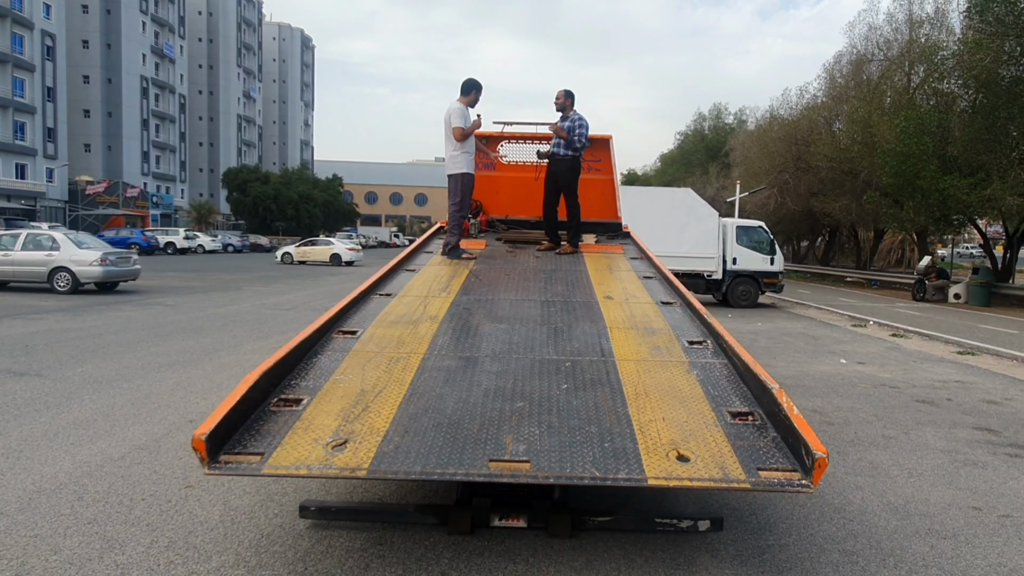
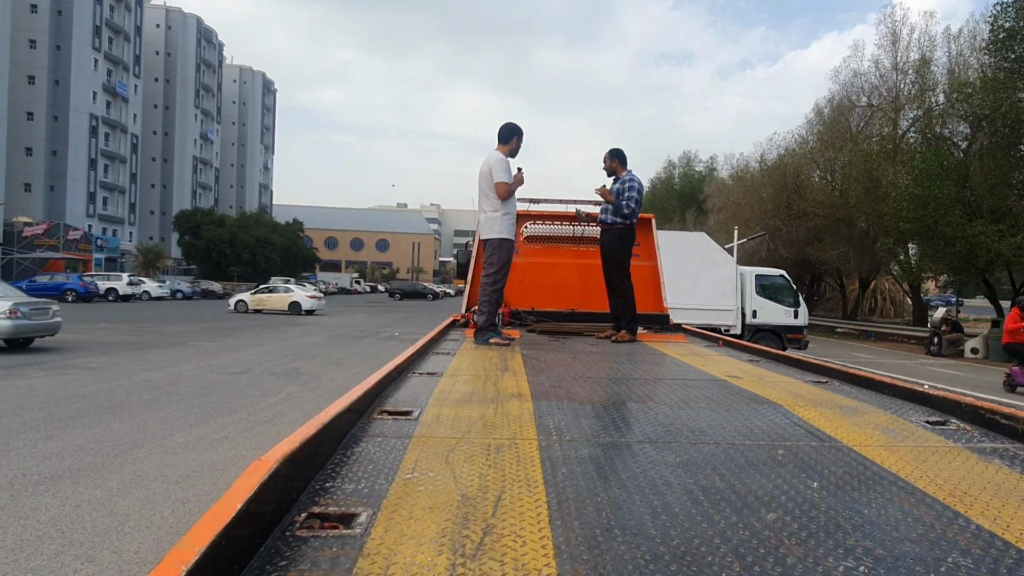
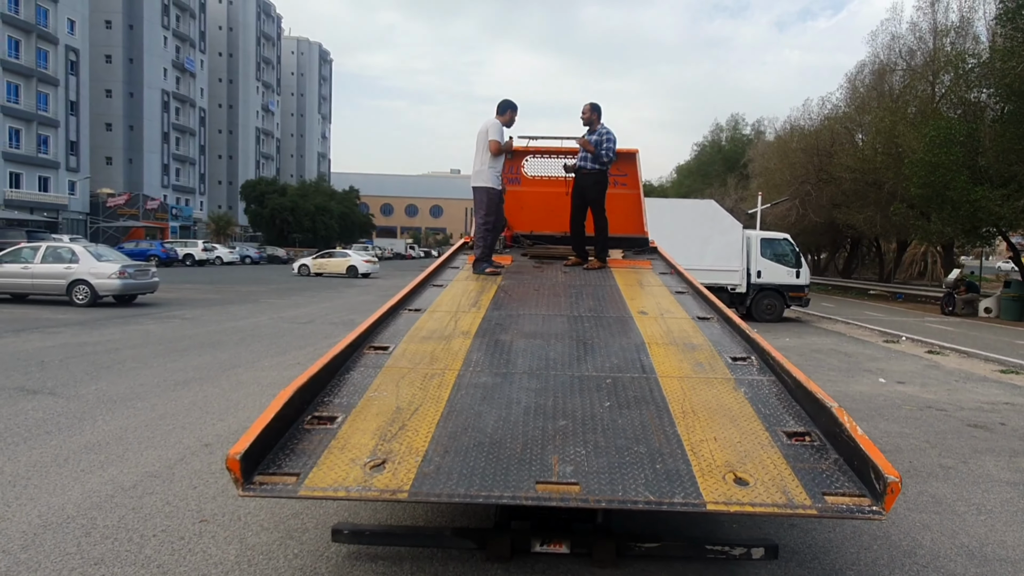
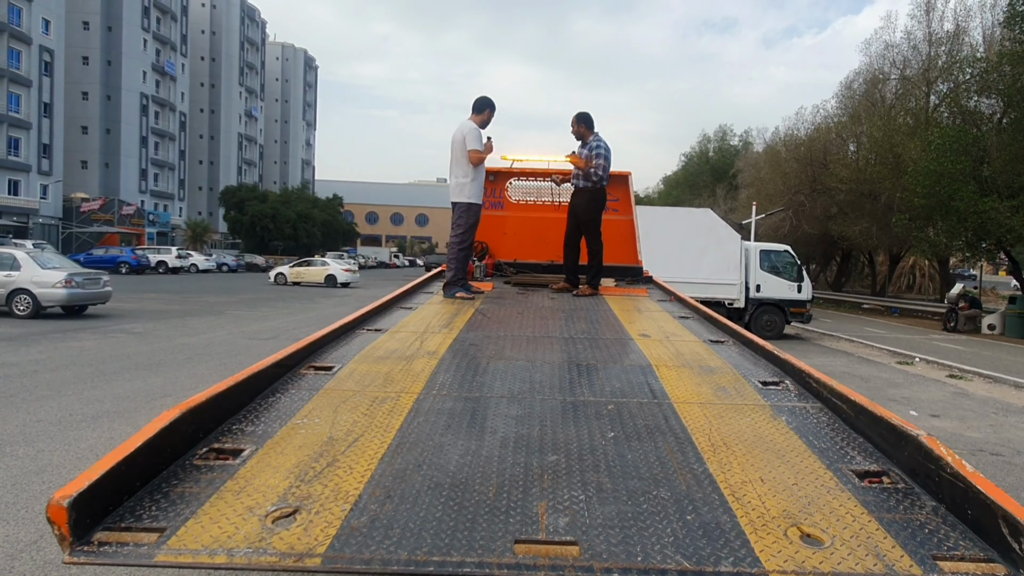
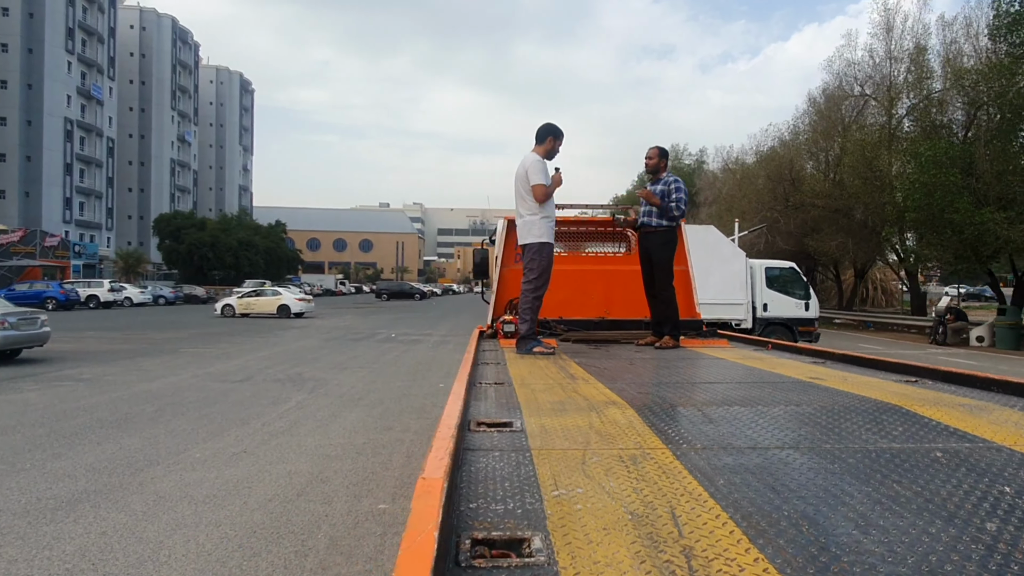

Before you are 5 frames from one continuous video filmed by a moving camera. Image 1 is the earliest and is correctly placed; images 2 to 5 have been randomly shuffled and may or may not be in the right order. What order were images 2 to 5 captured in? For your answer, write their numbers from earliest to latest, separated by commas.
3, 4, 2, 5
